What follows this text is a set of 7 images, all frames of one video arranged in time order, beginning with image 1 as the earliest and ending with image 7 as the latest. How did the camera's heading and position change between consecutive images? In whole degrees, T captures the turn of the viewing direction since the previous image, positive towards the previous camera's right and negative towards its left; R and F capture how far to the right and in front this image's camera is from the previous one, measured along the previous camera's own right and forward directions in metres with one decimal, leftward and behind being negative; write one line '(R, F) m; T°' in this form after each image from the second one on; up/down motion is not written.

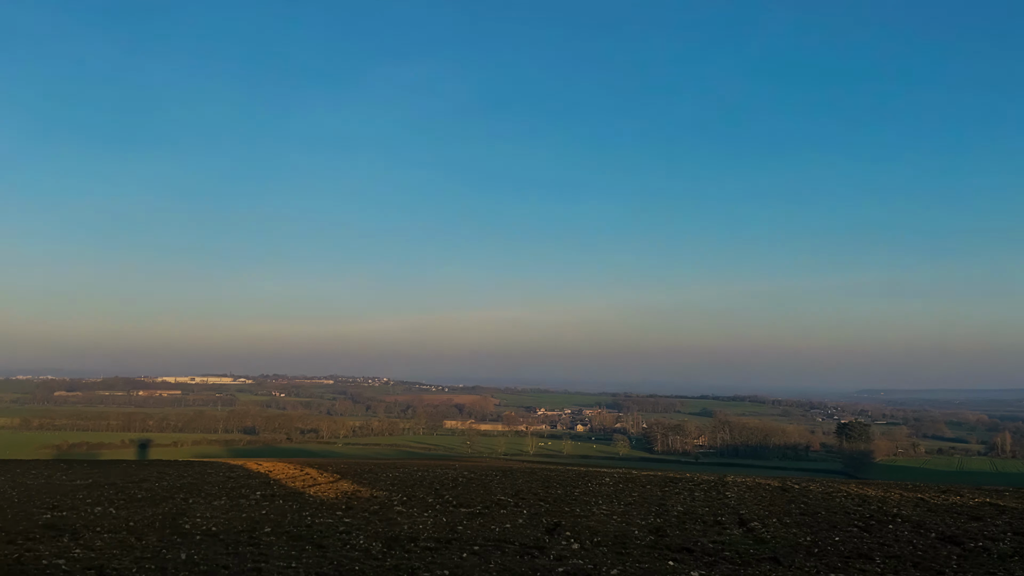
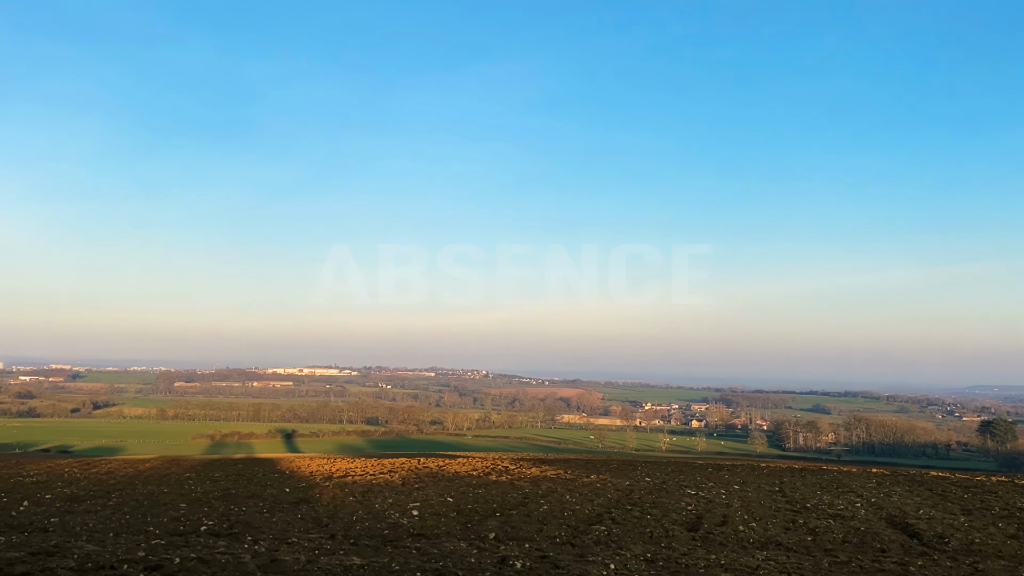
(-9.2, +1.4) m; -4°
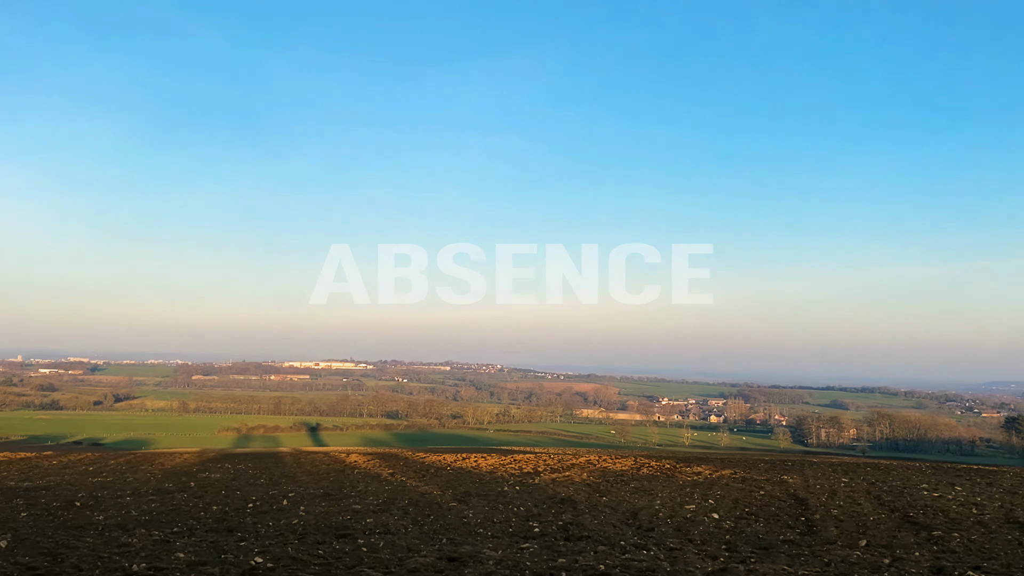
(-1.9, +0.3) m; 0°
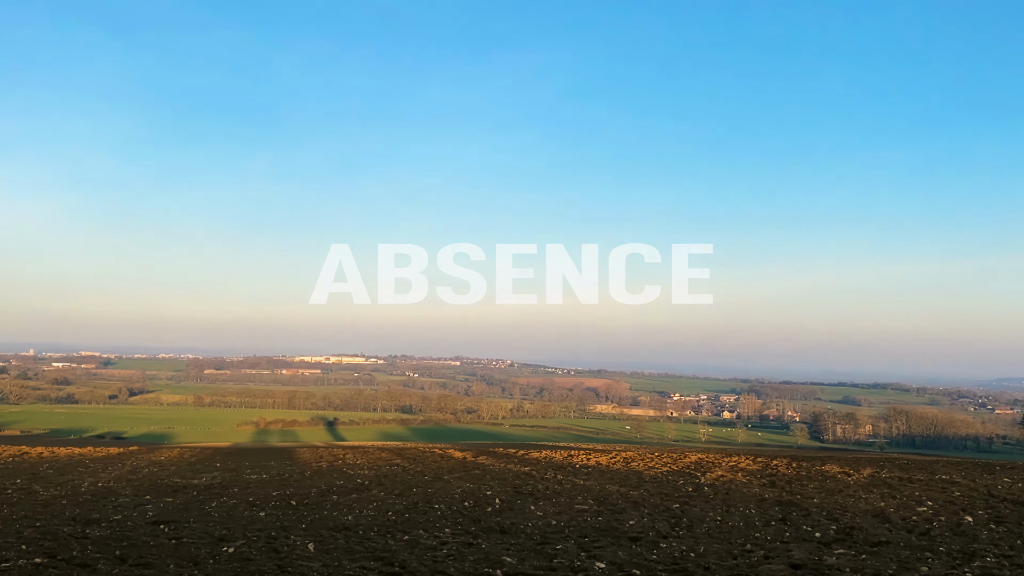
(-1.4, +0.3) m; 0°
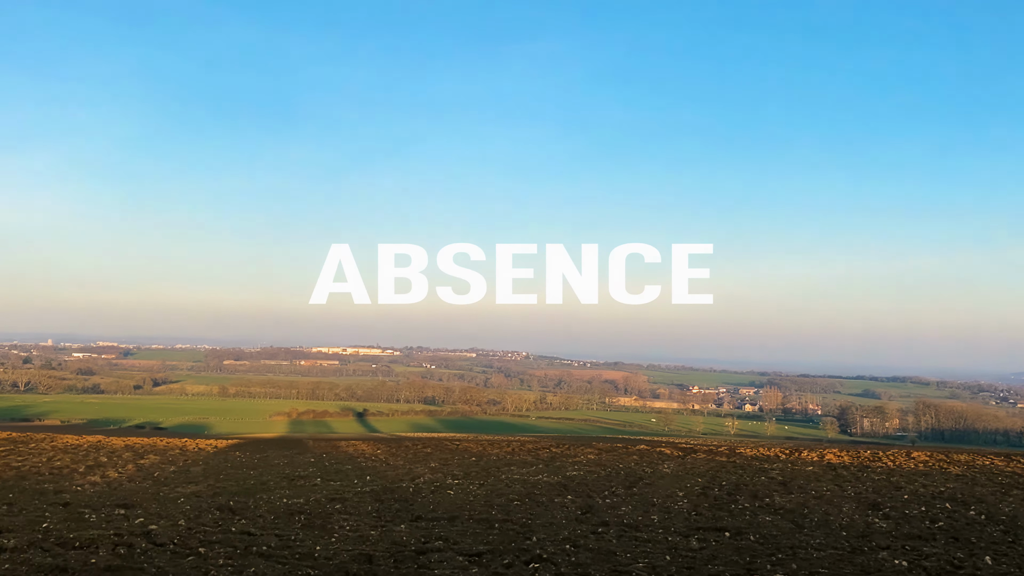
(-2.7, +0.5) m; 0°
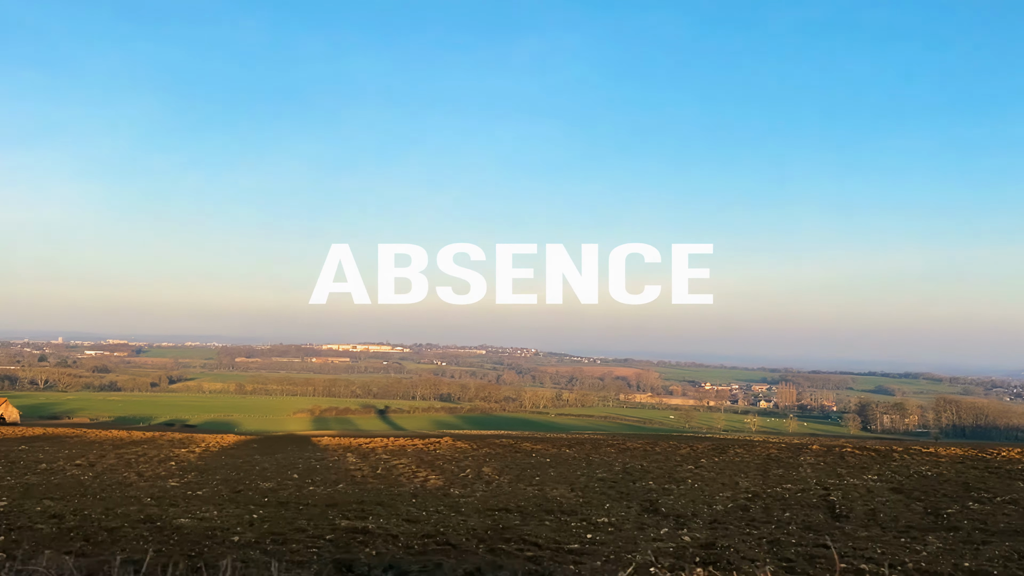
(-2.3, +0.4) m; 0°
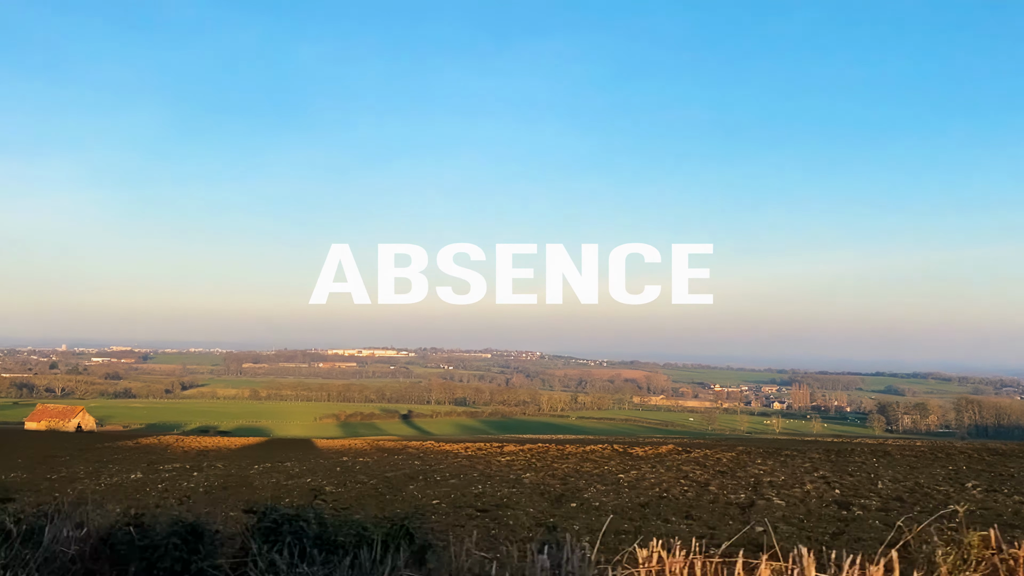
(-3.1, +0.6) m; +1°
